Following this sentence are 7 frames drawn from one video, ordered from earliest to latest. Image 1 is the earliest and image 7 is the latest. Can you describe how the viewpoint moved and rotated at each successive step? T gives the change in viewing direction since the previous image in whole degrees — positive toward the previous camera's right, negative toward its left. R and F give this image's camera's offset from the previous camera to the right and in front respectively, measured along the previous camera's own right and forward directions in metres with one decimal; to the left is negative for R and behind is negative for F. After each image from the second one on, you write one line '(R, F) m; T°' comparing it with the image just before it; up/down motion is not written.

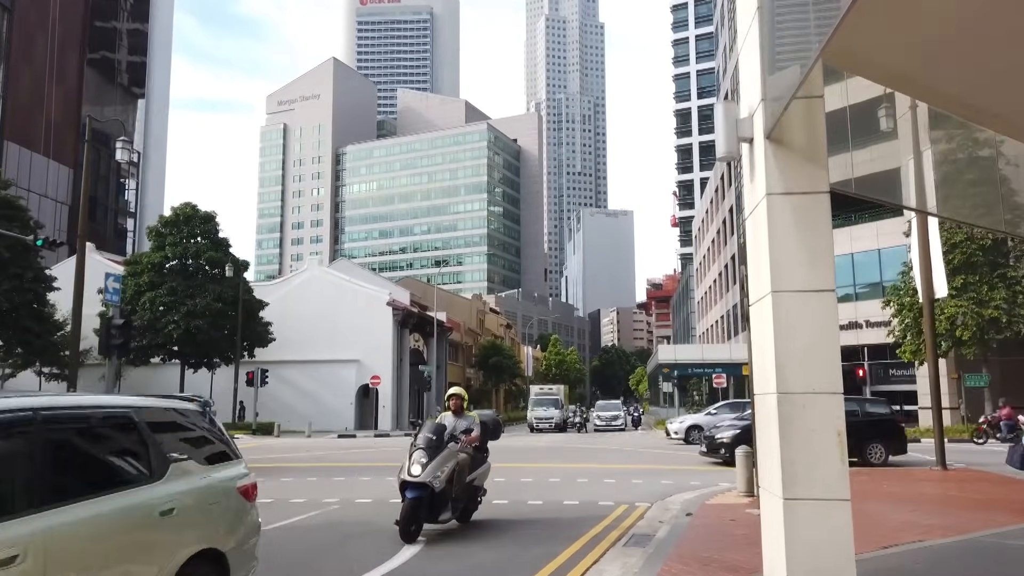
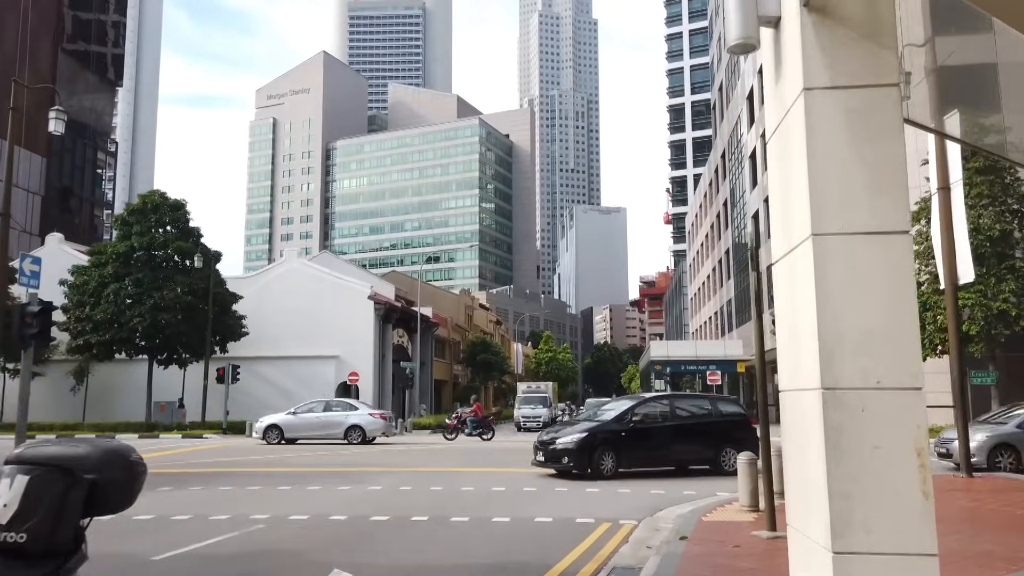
(+0.4, +1.7) m; 0°
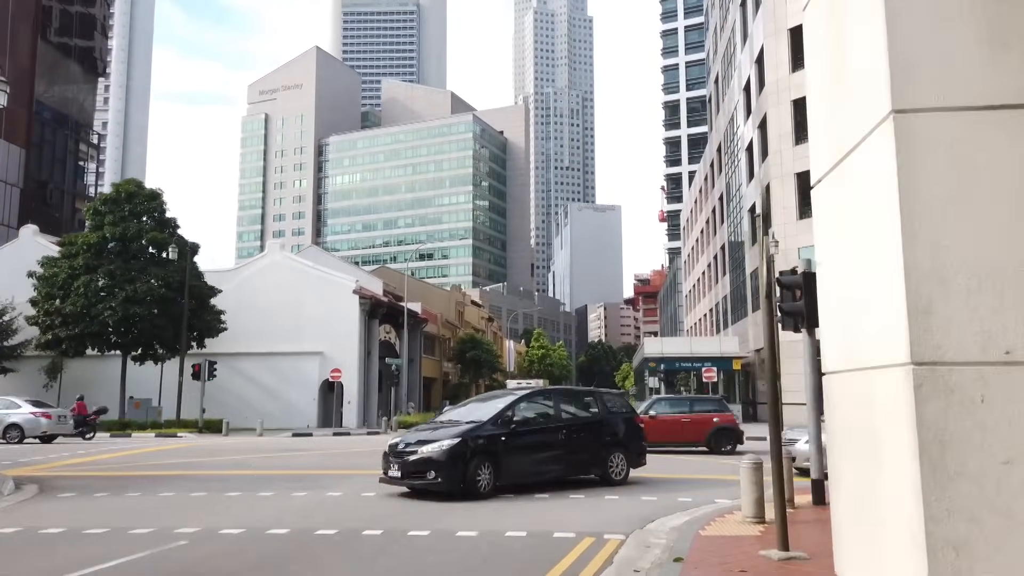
(+0.3, +1.3) m; 0°
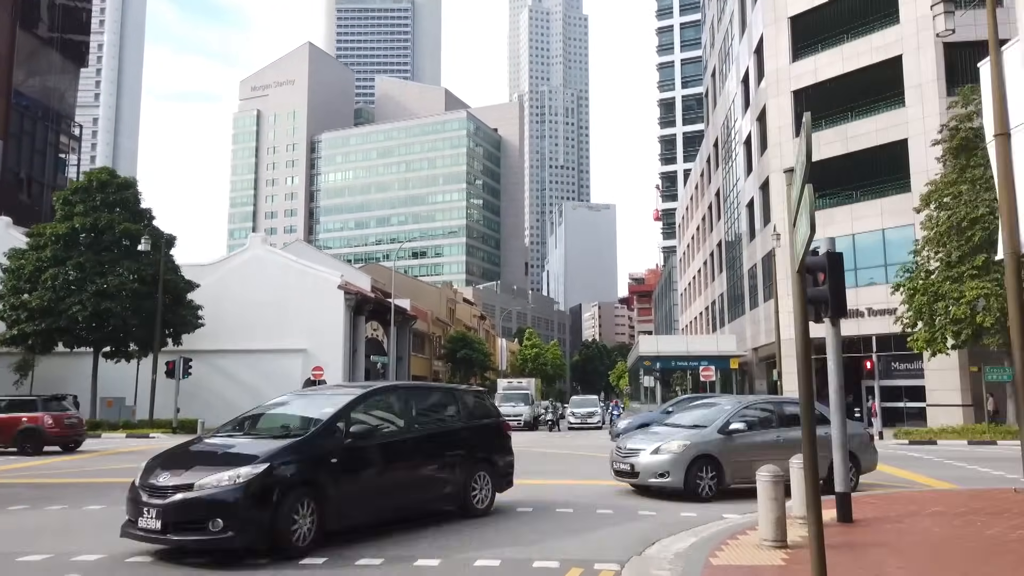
(+0.2, +1.4) m; 0°
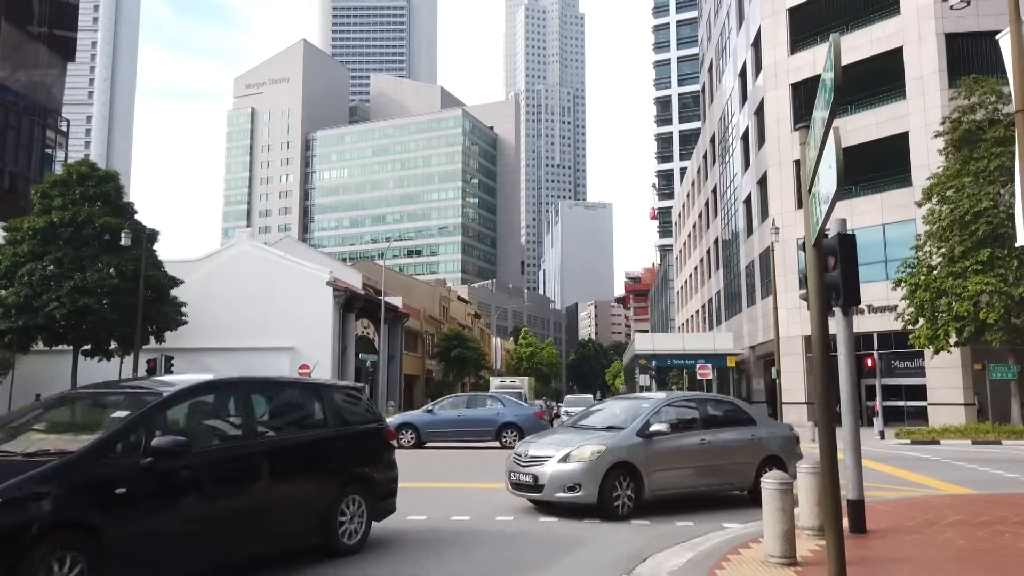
(+0.2, +0.9) m; 0°
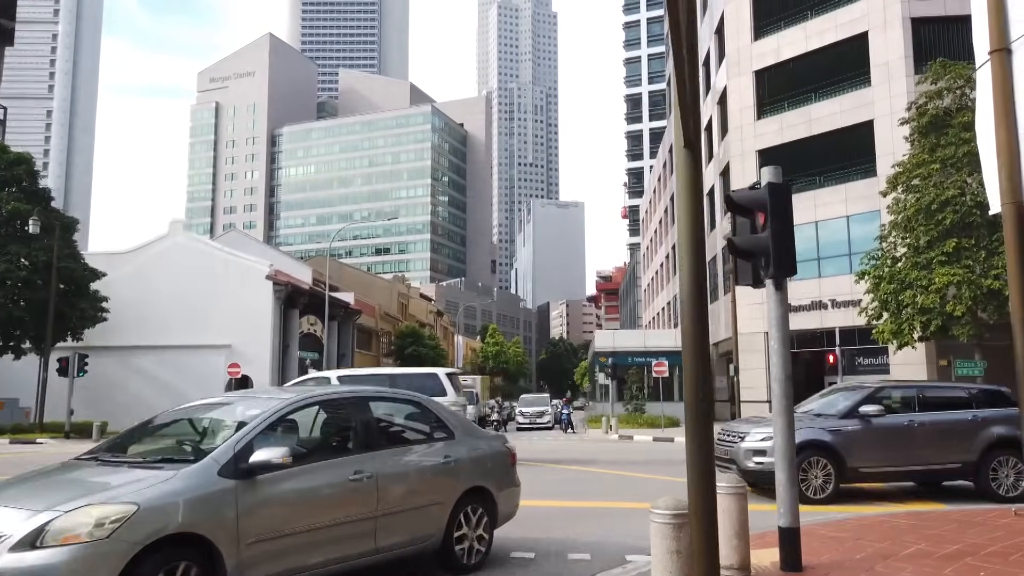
(+1.1, +1.9) m; +2°
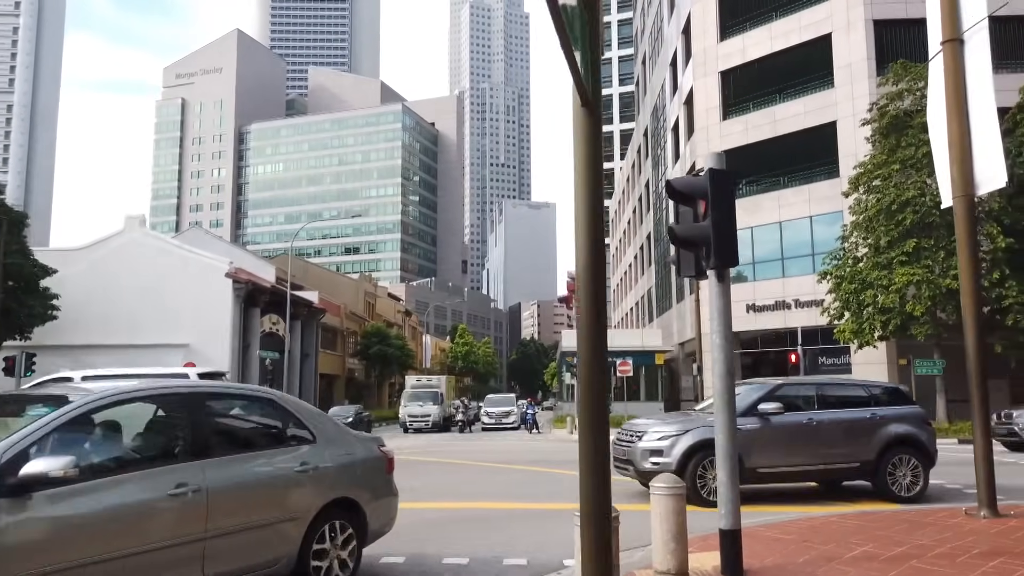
(+0.3, +0.3) m; +2°
